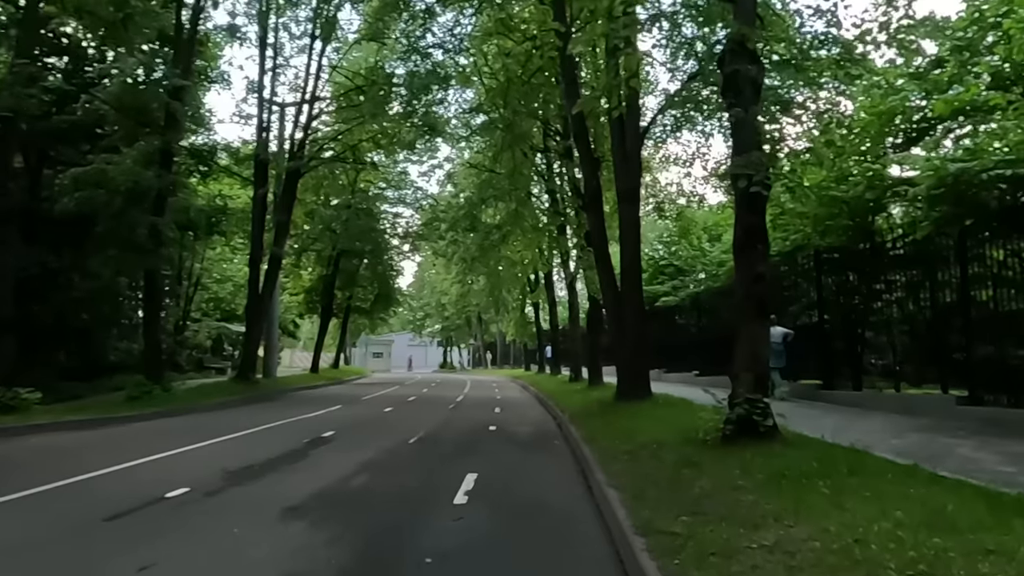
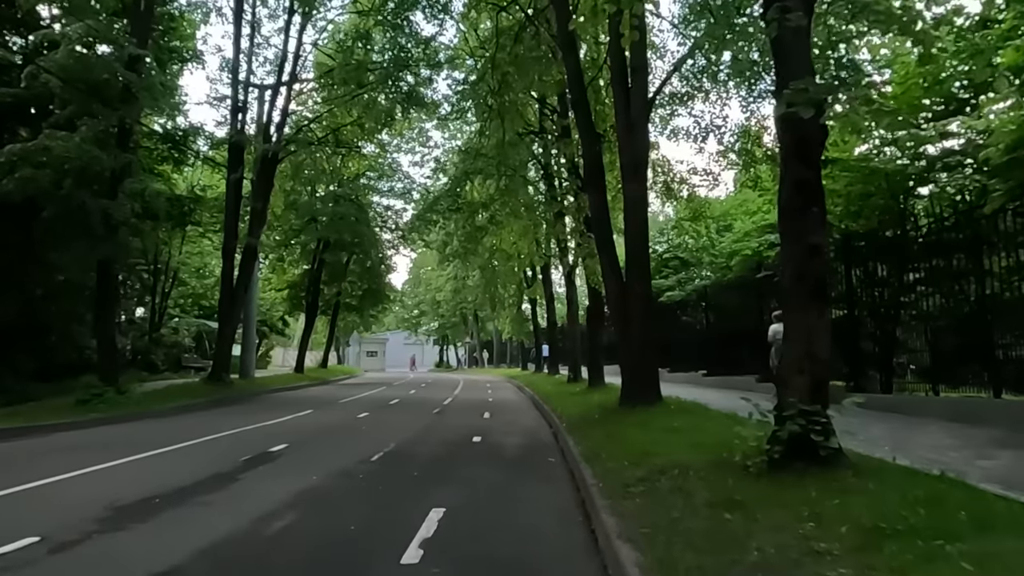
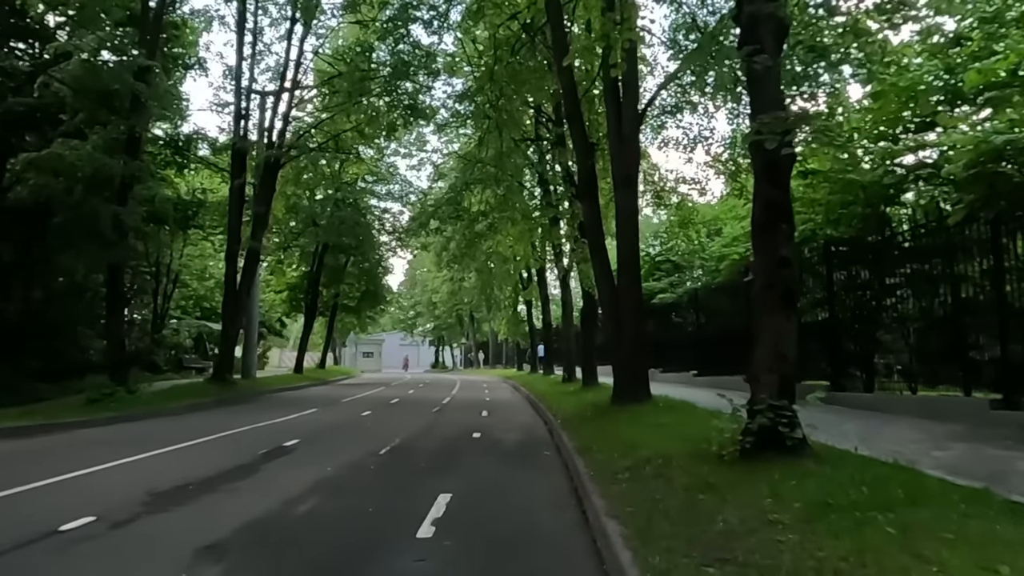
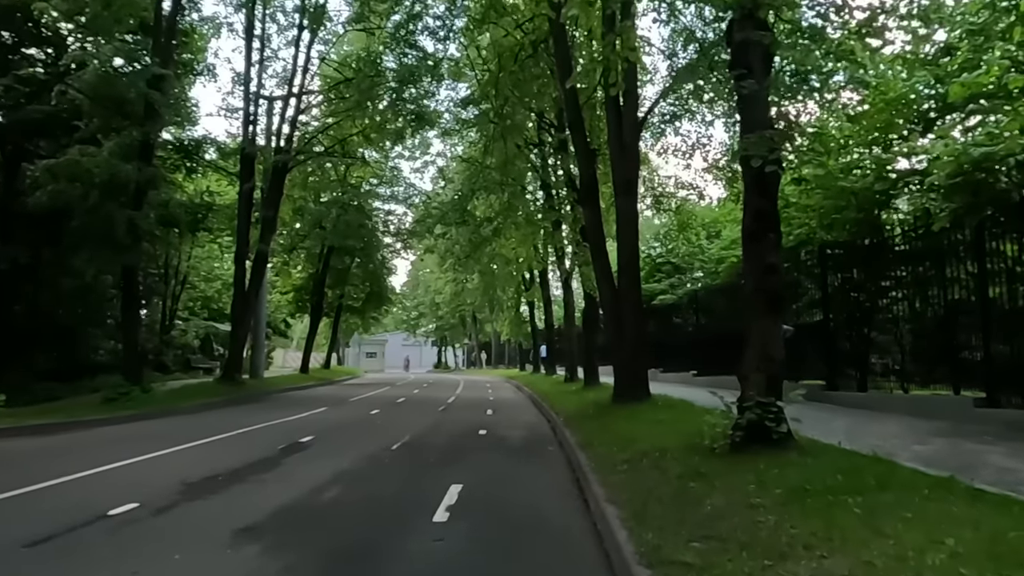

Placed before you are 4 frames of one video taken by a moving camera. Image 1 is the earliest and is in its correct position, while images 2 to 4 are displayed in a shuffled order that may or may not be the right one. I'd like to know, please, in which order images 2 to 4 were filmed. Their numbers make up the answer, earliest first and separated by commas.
4, 3, 2
